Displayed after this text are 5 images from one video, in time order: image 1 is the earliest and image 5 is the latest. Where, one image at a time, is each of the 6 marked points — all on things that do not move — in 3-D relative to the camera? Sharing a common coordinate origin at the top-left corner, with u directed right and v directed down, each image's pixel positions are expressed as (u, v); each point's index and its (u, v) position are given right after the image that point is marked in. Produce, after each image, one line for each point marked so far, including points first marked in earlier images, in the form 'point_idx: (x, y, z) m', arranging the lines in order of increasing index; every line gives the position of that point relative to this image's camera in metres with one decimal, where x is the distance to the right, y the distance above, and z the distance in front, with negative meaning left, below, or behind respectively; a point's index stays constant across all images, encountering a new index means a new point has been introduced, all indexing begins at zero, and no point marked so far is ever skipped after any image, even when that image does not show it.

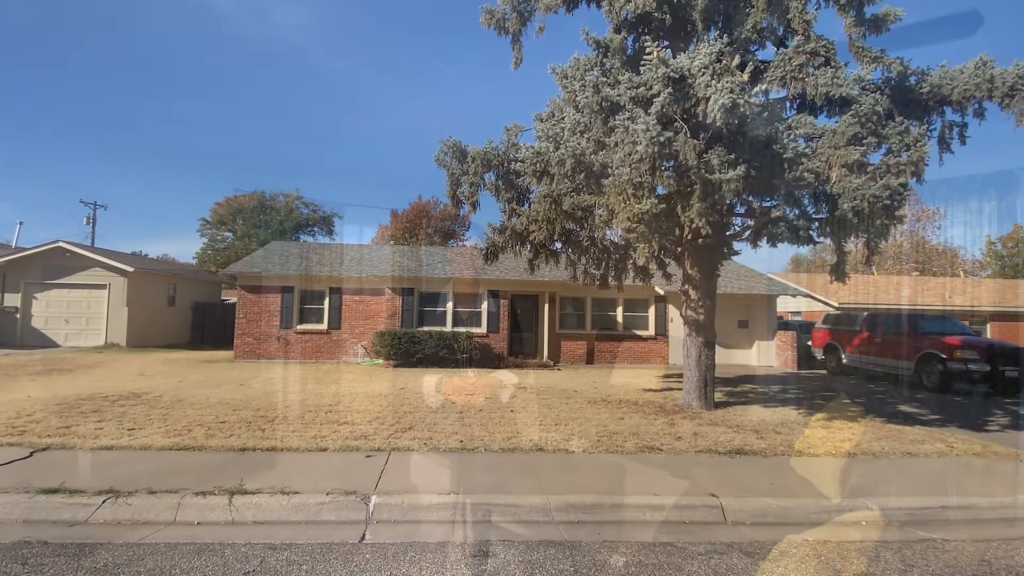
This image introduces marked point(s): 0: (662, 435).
0: (+2.2, -2.1, +8.1) m
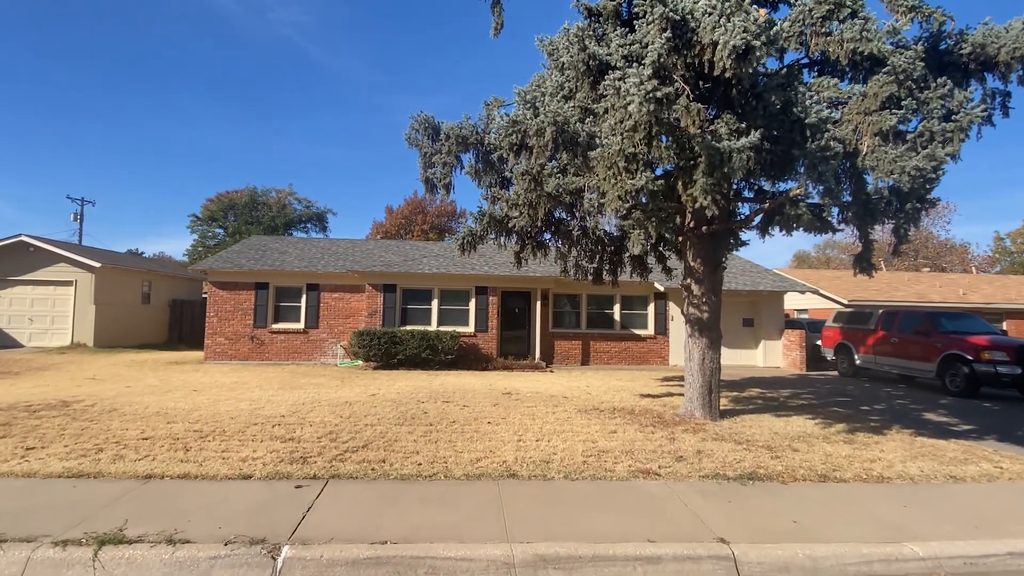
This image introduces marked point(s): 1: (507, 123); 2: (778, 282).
0: (+1.8, -2.1, +6.9) m
1: (-0.1, +2.4, +7.8) m
2: (+9.3, +0.2, +19.5) m
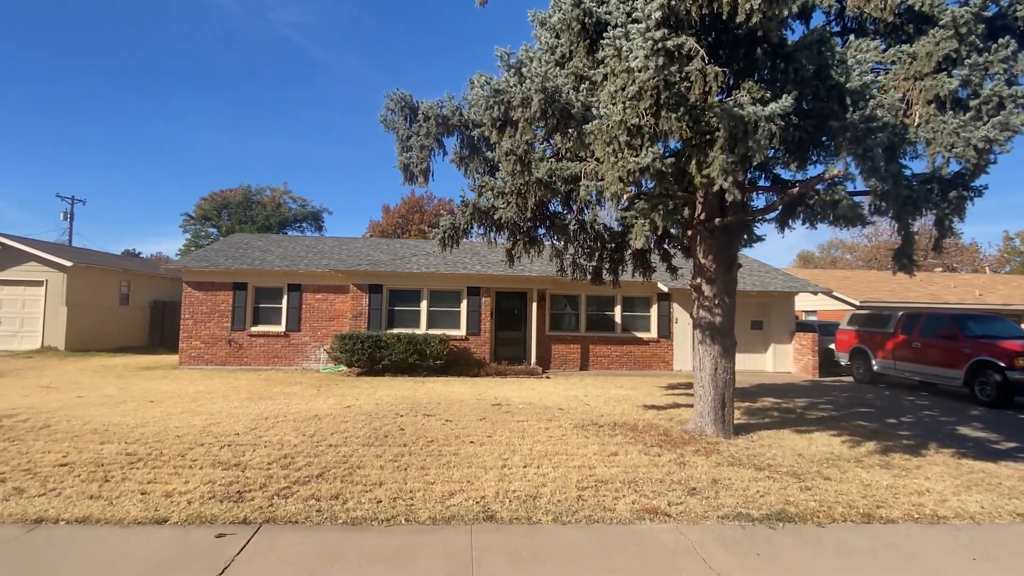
0: (+1.6, -2.1, +5.8) m
1: (-0.3, +2.4, +6.8) m
2: (+9.1, +0.2, +18.4) m
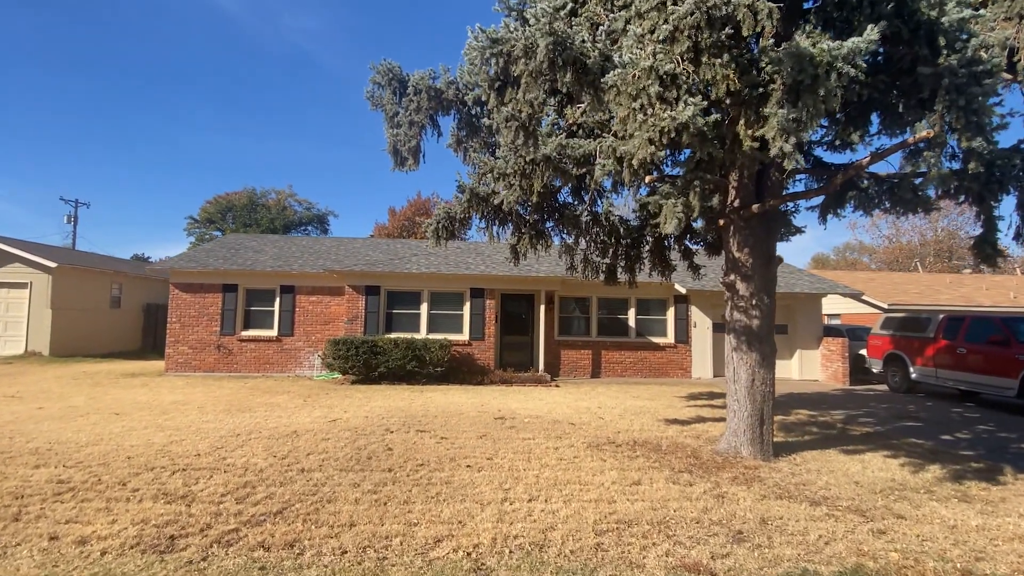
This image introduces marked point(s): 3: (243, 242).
0: (+1.6, -2.0, +4.7) m
1: (-0.3, +2.5, +5.7) m
2: (+9.3, +0.1, +17.2) m
3: (-9.0, +1.5, +18.5) m
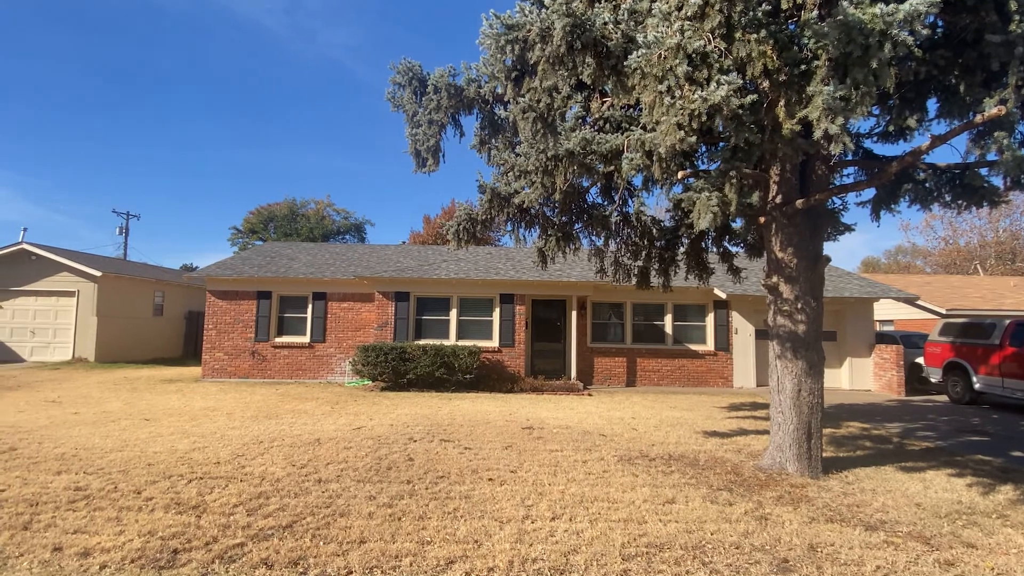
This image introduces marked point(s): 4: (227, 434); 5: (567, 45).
0: (+1.8, -2.0, +4.2) m
1: (-0.1, +2.4, +5.4) m
2: (+10.3, 0.0, +16.3) m
3: (-7.9, +1.3, +18.8) m
4: (-4.2, -2.2, +8.3) m
5: (+0.5, +2.1, +5.0) m
